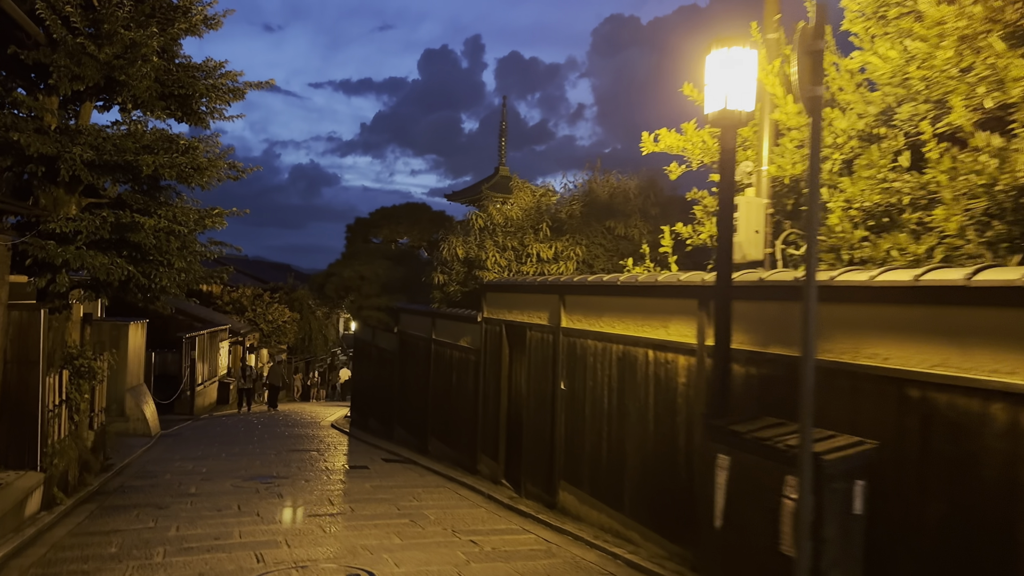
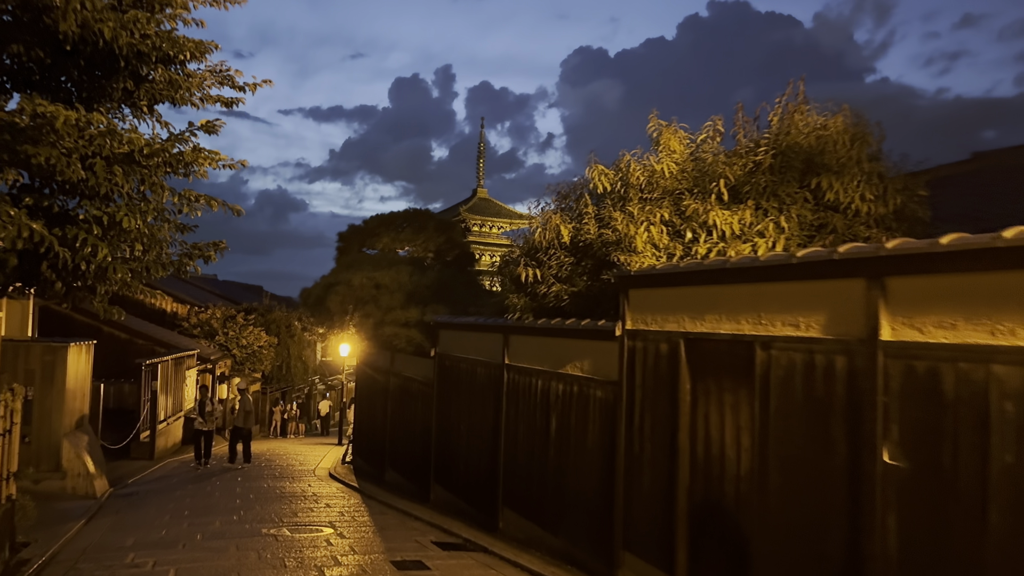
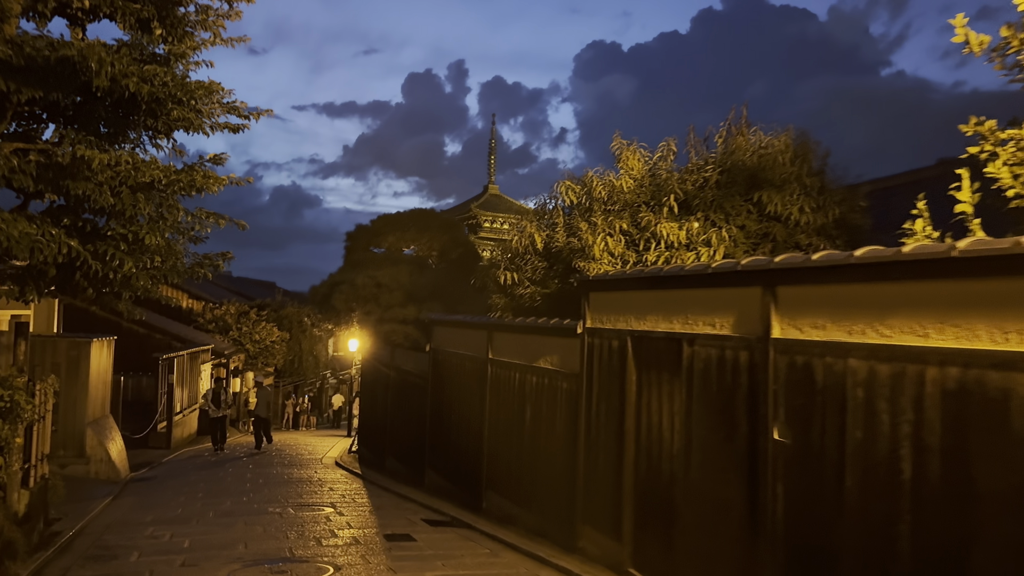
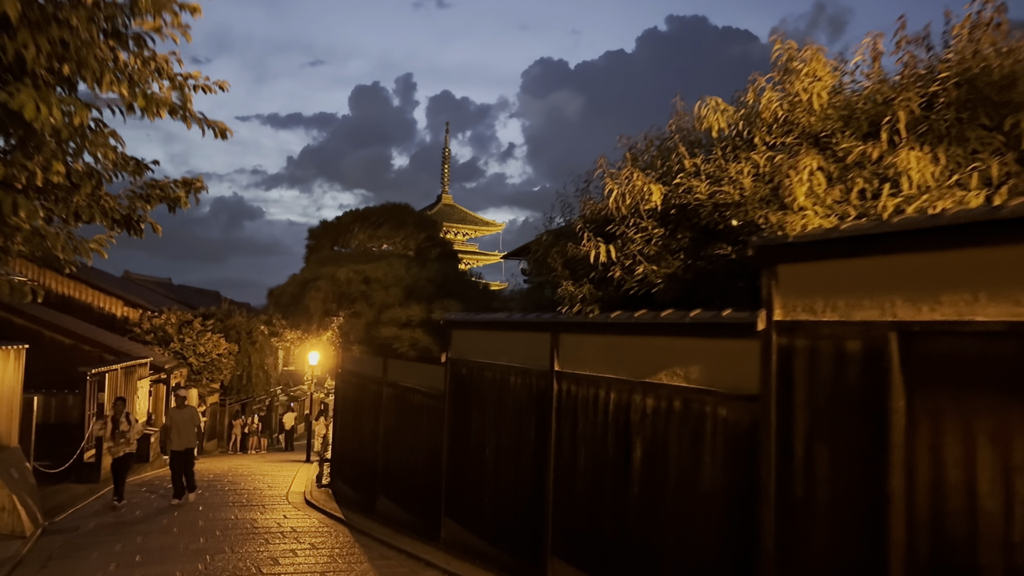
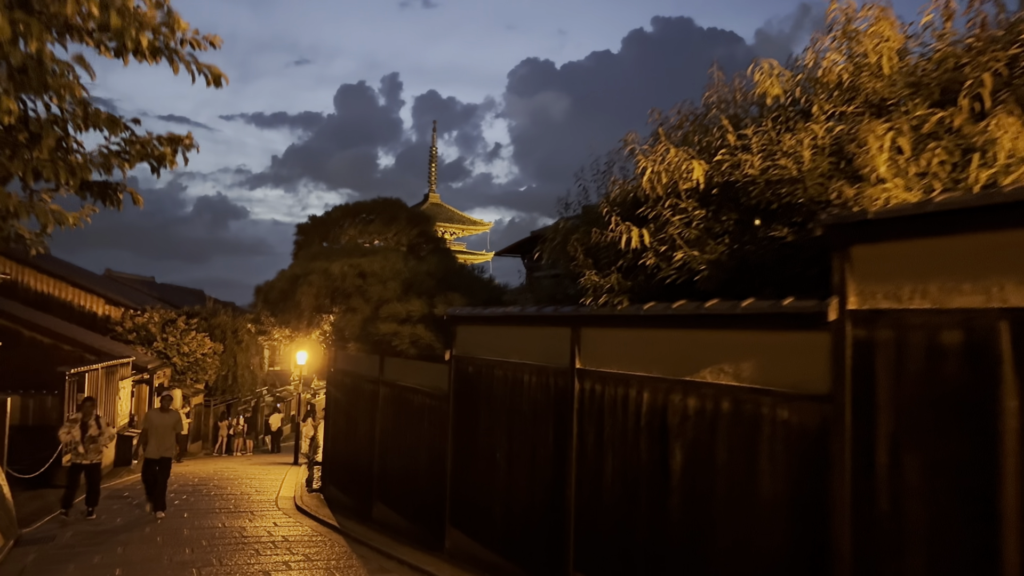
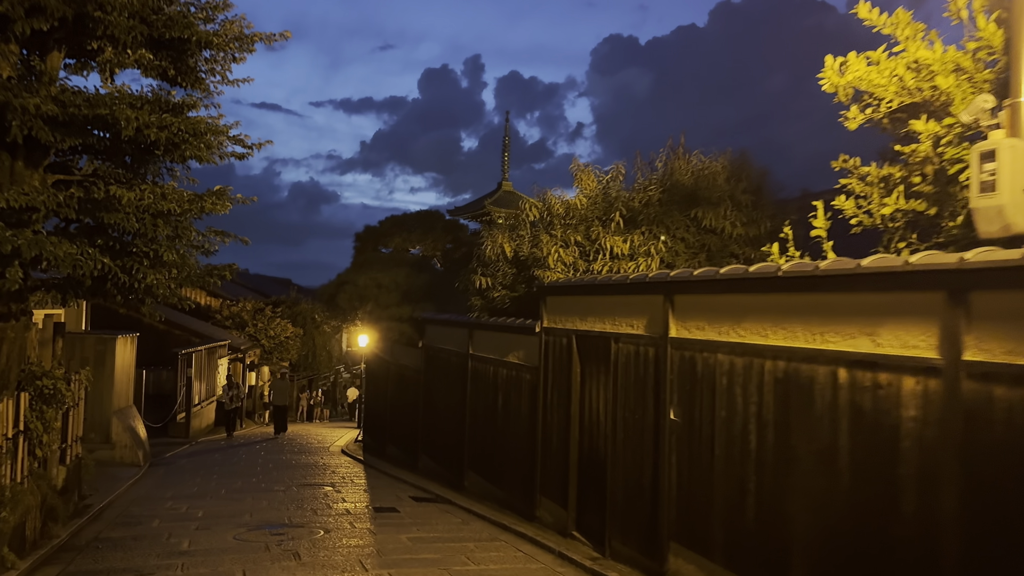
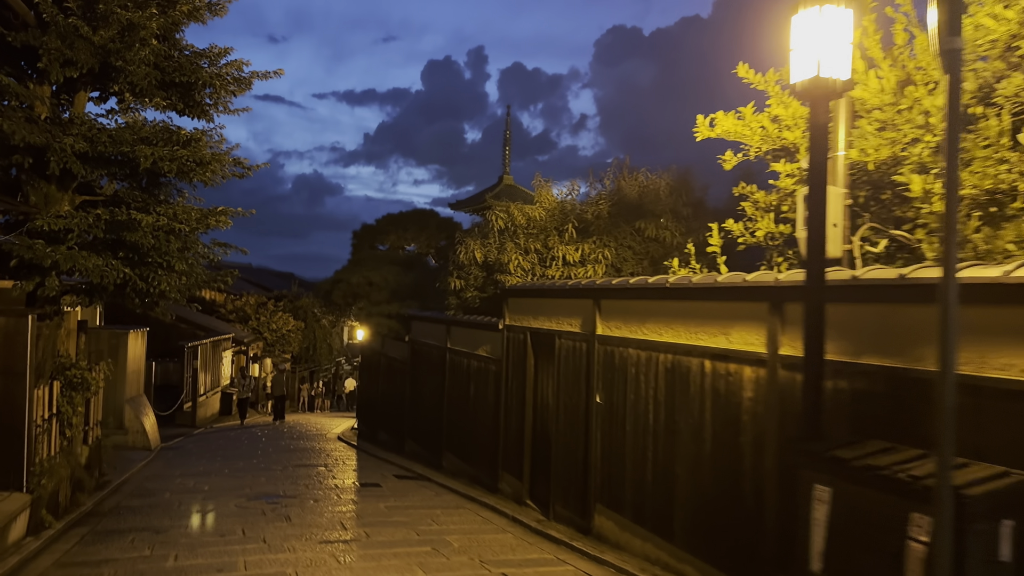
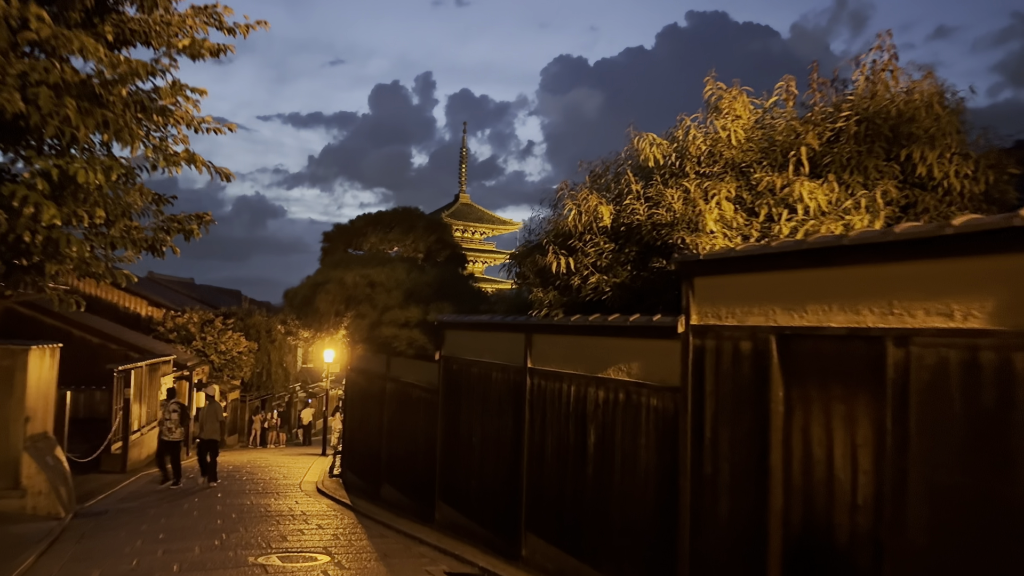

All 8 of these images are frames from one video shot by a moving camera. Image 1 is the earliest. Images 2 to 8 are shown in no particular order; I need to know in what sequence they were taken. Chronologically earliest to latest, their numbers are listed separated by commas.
7, 6, 3, 2, 8, 4, 5
